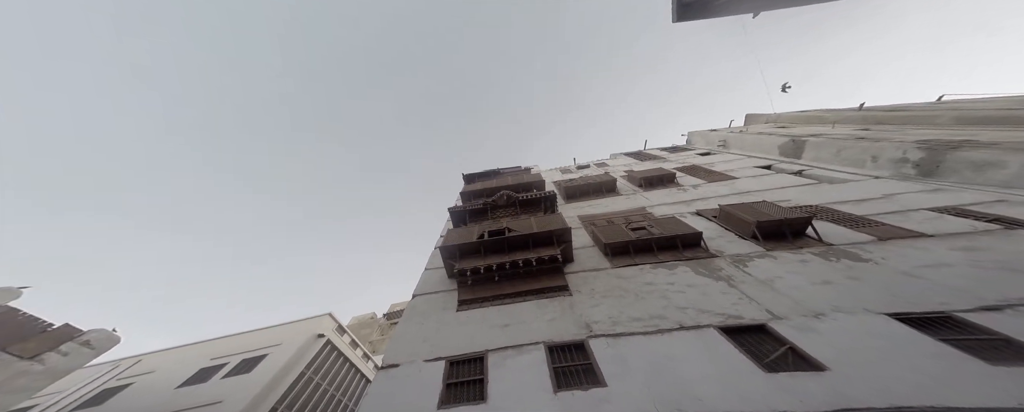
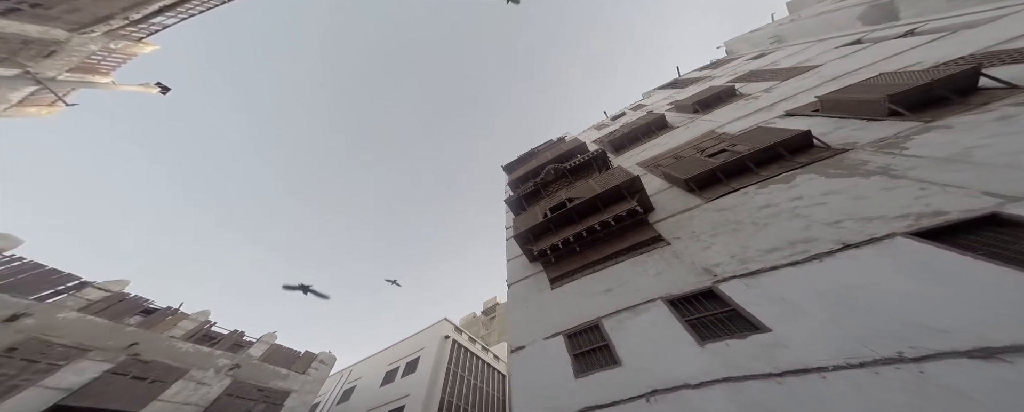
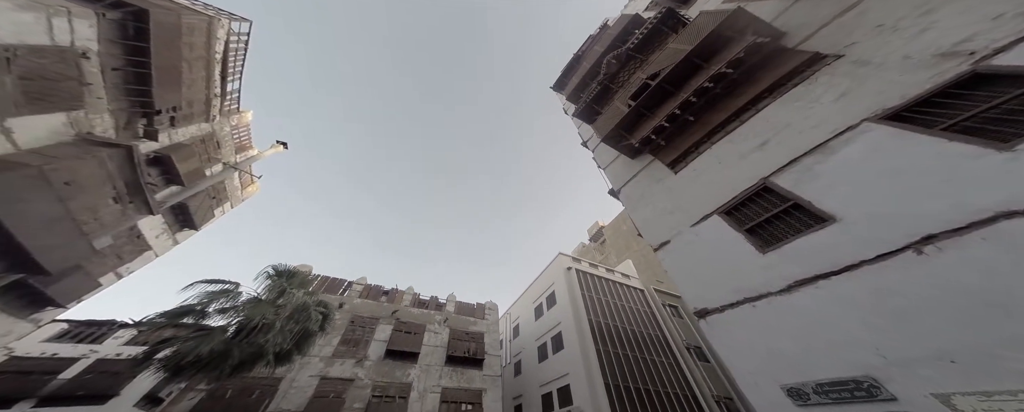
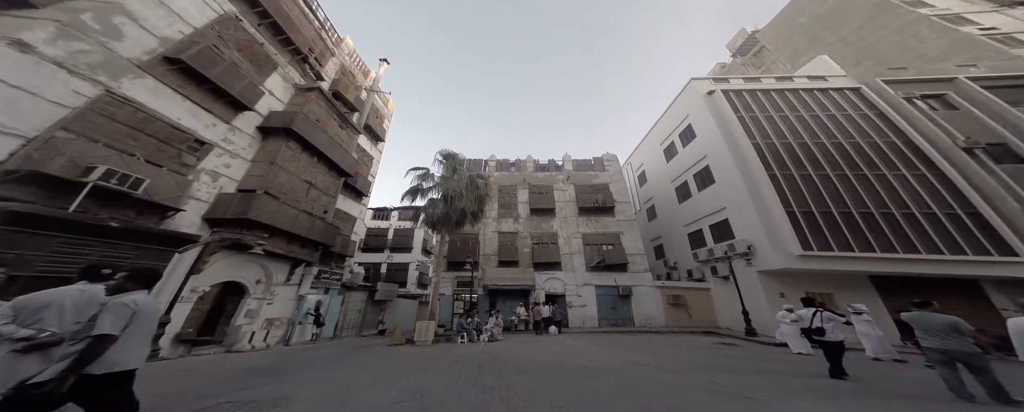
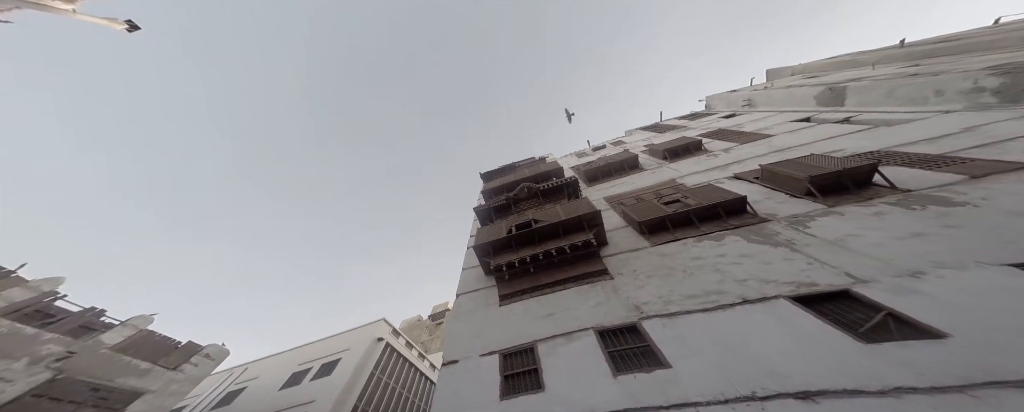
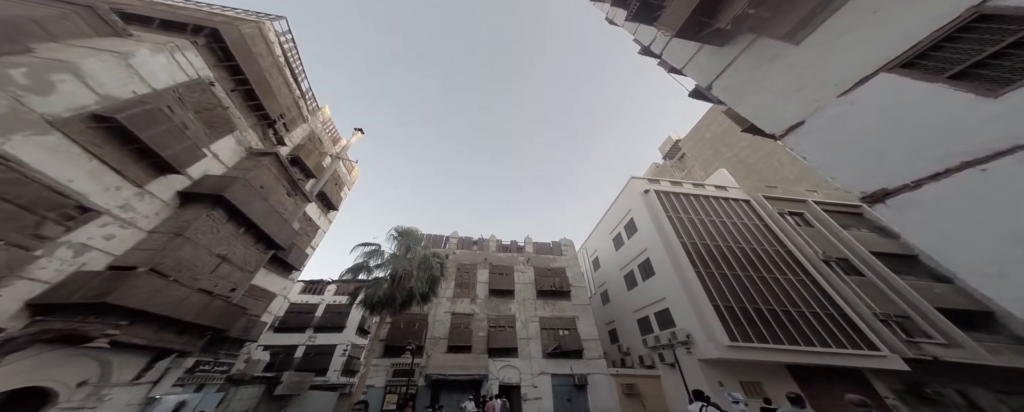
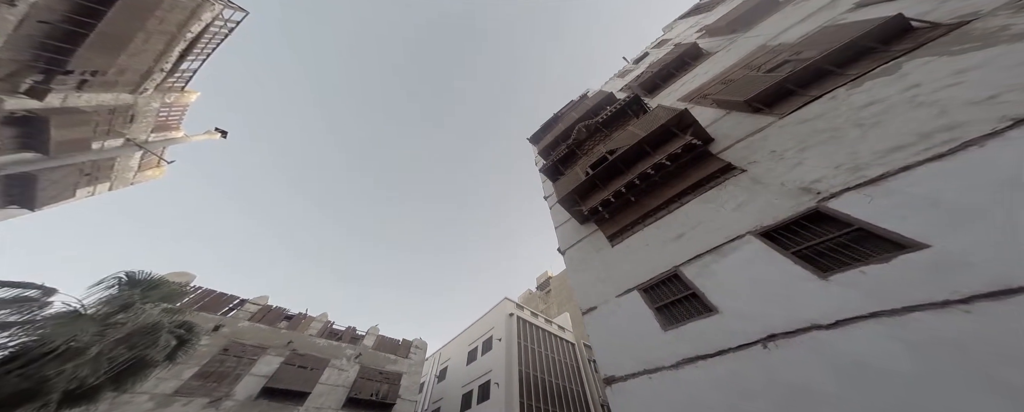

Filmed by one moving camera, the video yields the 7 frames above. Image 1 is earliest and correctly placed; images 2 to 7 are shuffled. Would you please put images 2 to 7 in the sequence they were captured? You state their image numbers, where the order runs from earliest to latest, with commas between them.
5, 2, 7, 3, 6, 4
